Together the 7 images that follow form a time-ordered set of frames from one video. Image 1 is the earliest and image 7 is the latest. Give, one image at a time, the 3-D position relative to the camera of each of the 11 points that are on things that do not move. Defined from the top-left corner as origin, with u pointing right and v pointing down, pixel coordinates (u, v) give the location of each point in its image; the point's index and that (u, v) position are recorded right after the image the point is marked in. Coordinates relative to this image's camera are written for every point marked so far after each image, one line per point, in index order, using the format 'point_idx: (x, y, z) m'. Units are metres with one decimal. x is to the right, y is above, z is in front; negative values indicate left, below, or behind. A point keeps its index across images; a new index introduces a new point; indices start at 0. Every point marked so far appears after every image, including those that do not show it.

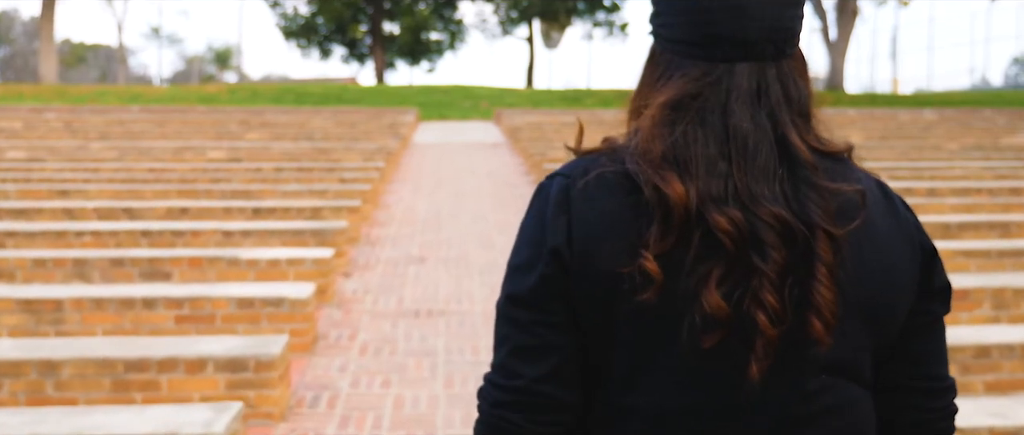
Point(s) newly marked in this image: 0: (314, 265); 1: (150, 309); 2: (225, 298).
0: (-1.4, -0.3, +6.5) m
1: (-2.1, -0.5, +5.4) m
2: (-1.7, -0.5, +5.4) m
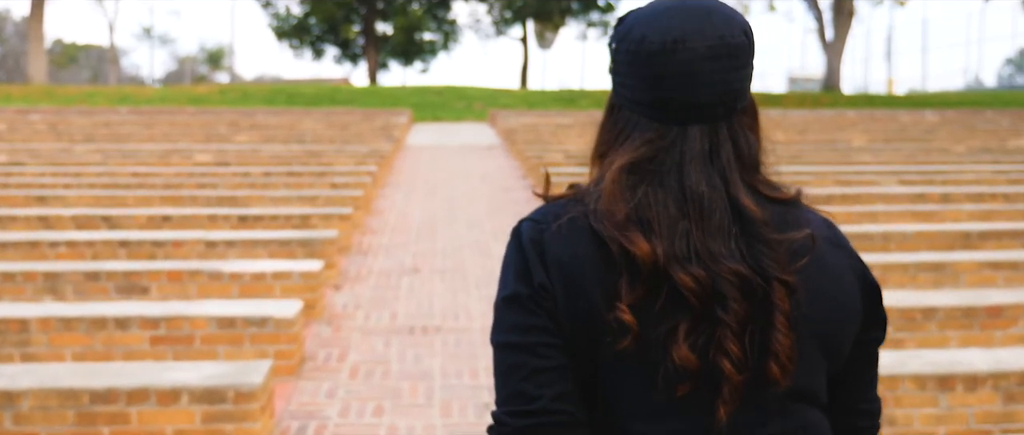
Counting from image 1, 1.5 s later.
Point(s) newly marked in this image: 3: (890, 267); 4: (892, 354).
0: (-1.4, -0.4, +6.1) m
1: (-2.1, -0.6, +5.0) m
2: (-1.7, -0.5, +5.0) m
3: (+2.6, -0.4, +6.5) m
4: (+1.9, -0.7, +4.5) m
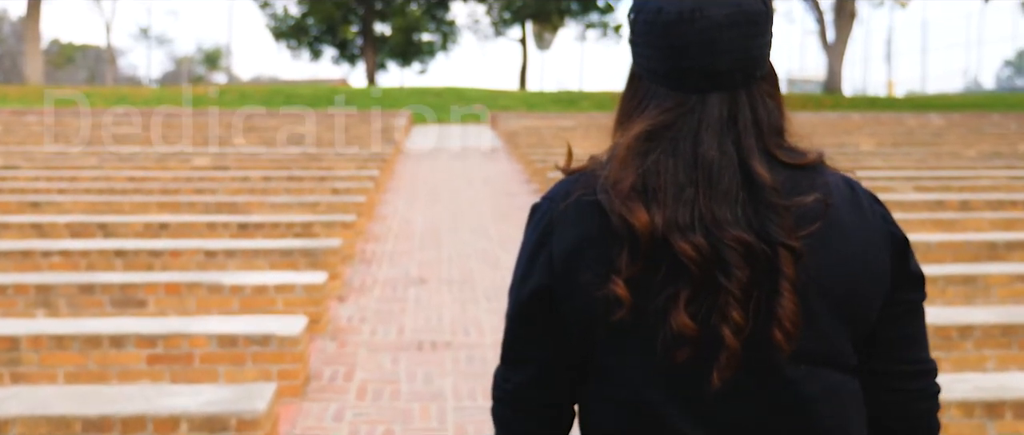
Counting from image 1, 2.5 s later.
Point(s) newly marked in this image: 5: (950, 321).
0: (-1.3, -0.5, +5.8) m
1: (-2.0, -0.7, +4.7) m
2: (-1.6, -0.6, +4.8) m
3: (+2.7, -0.4, +6.2) m
4: (+1.9, -0.7, +4.3) m
5: (+2.4, -0.6, +5.2) m
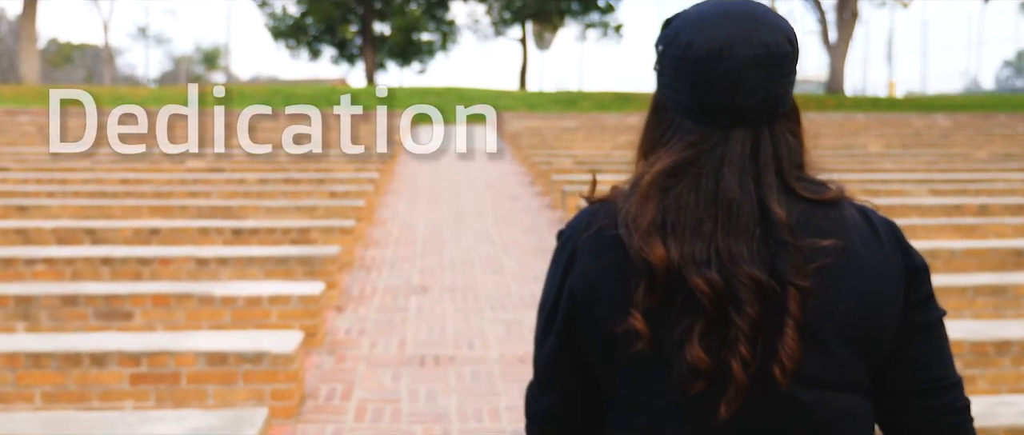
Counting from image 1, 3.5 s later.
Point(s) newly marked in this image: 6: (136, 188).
0: (-1.3, -0.5, +5.5) m
1: (-1.9, -0.7, +4.4) m
2: (-1.5, -0.6, +4.5) m
3: (+2.7, -0.5, +5.9) m
4: (+2.0, -0.8, +4.0) m
5: (+2.5, -0.6, +4.9) m
6: (-4.0, +0.3, +10.0) m
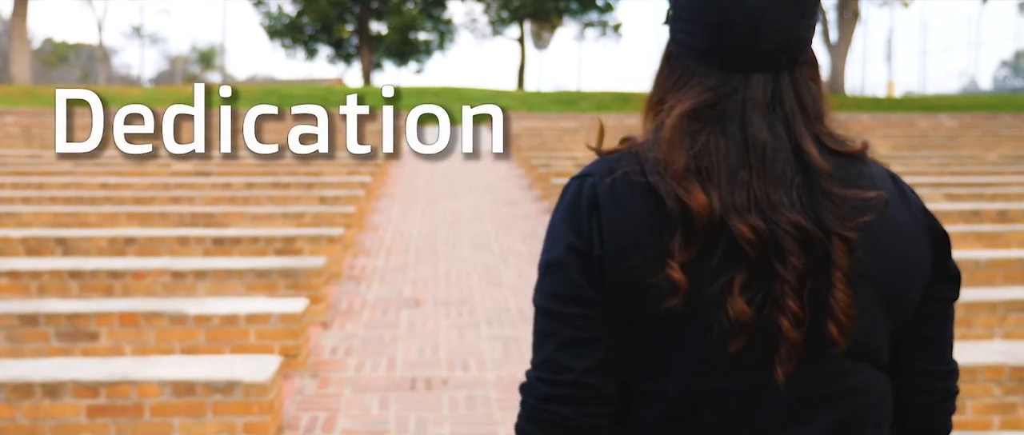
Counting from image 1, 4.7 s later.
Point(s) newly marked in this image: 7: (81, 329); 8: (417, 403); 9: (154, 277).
0: (-1.3, -0.6, +5.1) m
1: (-2.0, -0.8, +4.0) m
2: (-1.5, -0.7, +4.0) m
3: (+2.7, -0.5, +5.5) m
4: (+2.0, -0.8, +3.6) m
5: (+2.5, -0.7, +4.5) m
6: (-4.1, +0.3, +9.6) m
7: (-2.3, -0.6, +5.1) m
8: (-0.5, -1.0, +4.8) m
9: (-2.3, -0.4, +6.1) m
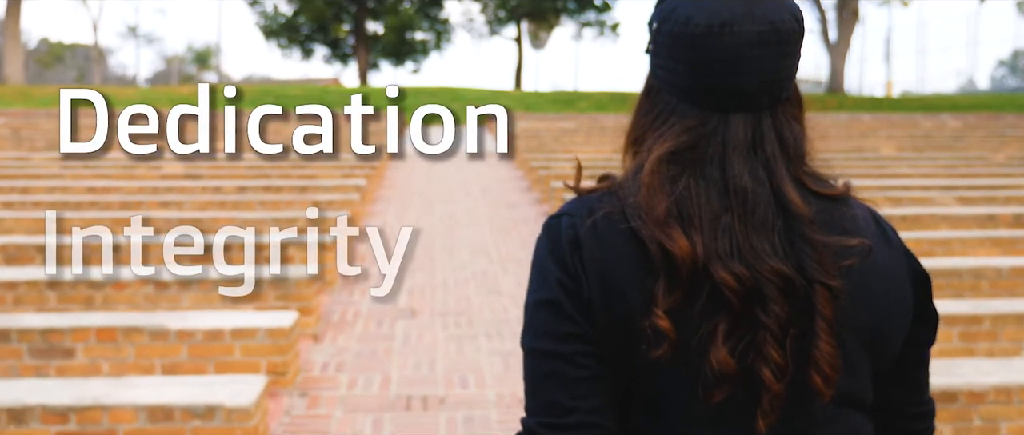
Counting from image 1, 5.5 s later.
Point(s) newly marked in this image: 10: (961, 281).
0: (-1.3, -0.6, +4.8) m
1: (-1.9, -0.8, +3.7) m
2: (-1.5, -0.8, +3.7) m
3: (+2.7, -0.6, +5.2) m
4: (+2.0, -0.9, +3.3) m
5: (+2.5, -0.7, +4.2) m
6: (-4.1, +0.2, +9.3) m
7: (-2.3, -0.6, +4.8) m
8: (-0.5, -1.0, +4.5) m
9: (-2.3, -0.4, +5.8) m
10: (+3.0, -0.4, +6.3) m
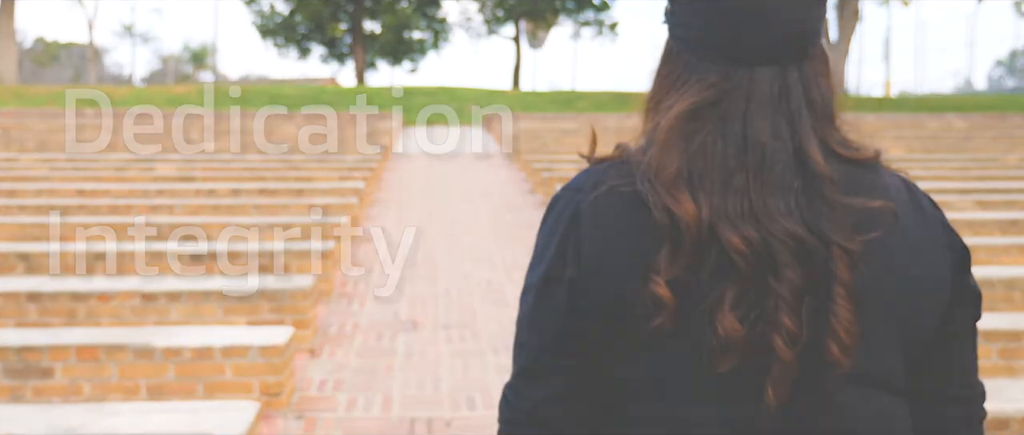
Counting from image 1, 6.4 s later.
0: (-1.2, -0.7, +4.5) m
1: (-1.9, -0.9, +3.4) m
2: (-1.5, -0.8, +3.4) m
3: (+2.8, -0.6, +4.9) m
4: (+2.0, -0.9, +3.0) m
5: (+2.5, -0.8, +3.9) m
6: (-4.0, +0.2, +8.9) m
7: (-2.3, -0.7, +4.4) m
8: (-0.4, -1.0, +4.1) m
9: (-2.3, -0.5, +5.5) m
10: (+3.1, -0.5, +6.0) m
